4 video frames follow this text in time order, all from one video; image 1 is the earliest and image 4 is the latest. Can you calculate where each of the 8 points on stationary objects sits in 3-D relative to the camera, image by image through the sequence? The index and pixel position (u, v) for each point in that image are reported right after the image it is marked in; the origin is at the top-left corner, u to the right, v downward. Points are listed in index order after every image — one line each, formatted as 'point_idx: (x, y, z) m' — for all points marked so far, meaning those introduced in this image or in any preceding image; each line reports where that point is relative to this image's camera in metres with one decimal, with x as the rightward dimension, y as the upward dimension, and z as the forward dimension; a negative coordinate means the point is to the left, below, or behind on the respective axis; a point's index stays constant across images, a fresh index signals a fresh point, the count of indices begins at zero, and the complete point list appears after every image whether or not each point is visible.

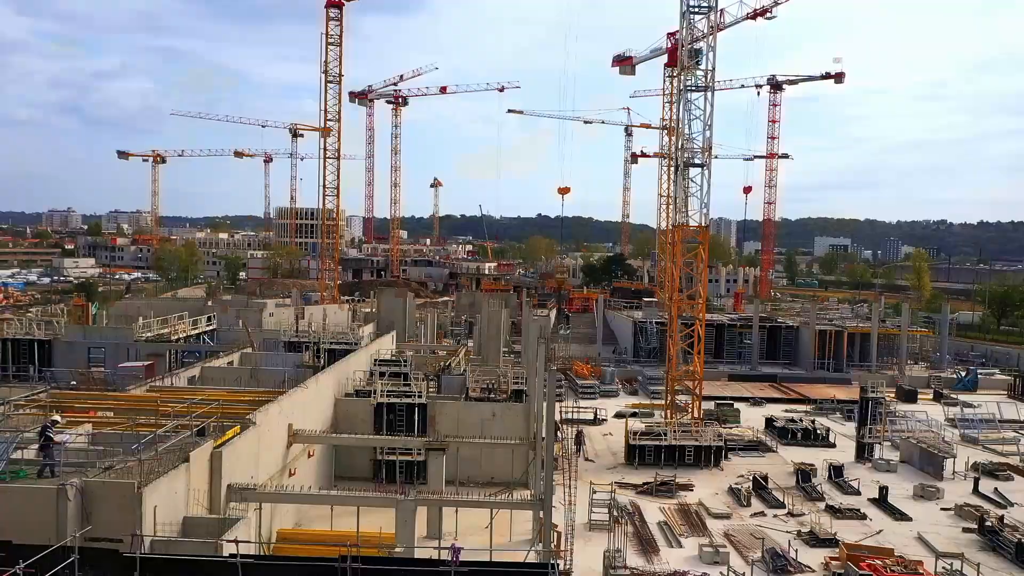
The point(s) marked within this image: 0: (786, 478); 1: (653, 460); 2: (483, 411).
0: (+6.8, -4.7, +18.3) m
1: (+3.7, -4.5, +19.4) m
2: (-0.6, -2.7, +16.2) m
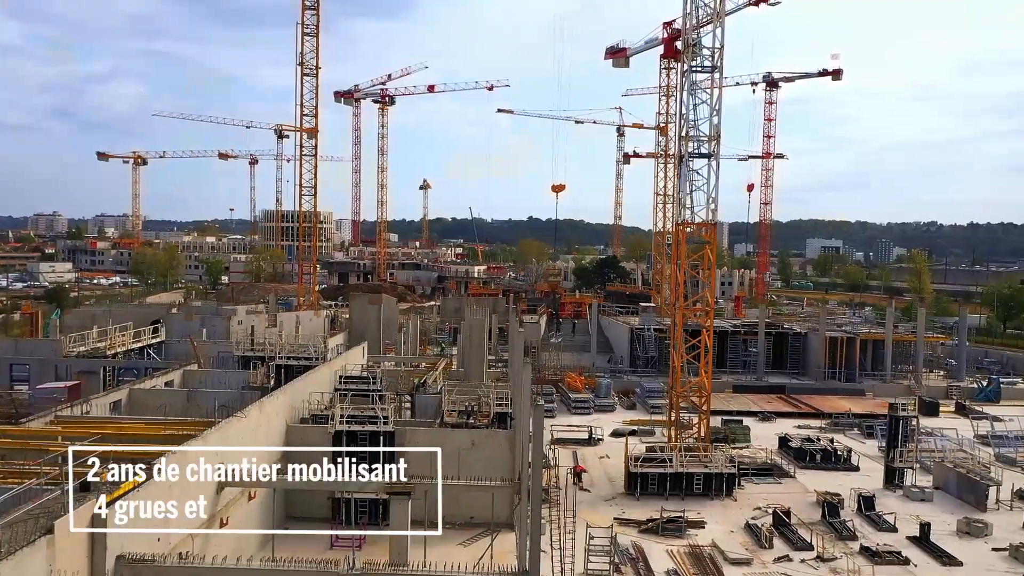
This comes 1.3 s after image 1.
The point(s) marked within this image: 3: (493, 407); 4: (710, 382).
0: (+6.4, -4.8, +16.0) m
1: (+3.3, -4.7, +17.0) m
2: (-1.0, -2.8, +13.8) m
3: (-0.4, -2.5, +15.3) m
4: (+5.3, -2.5, +19.8) m
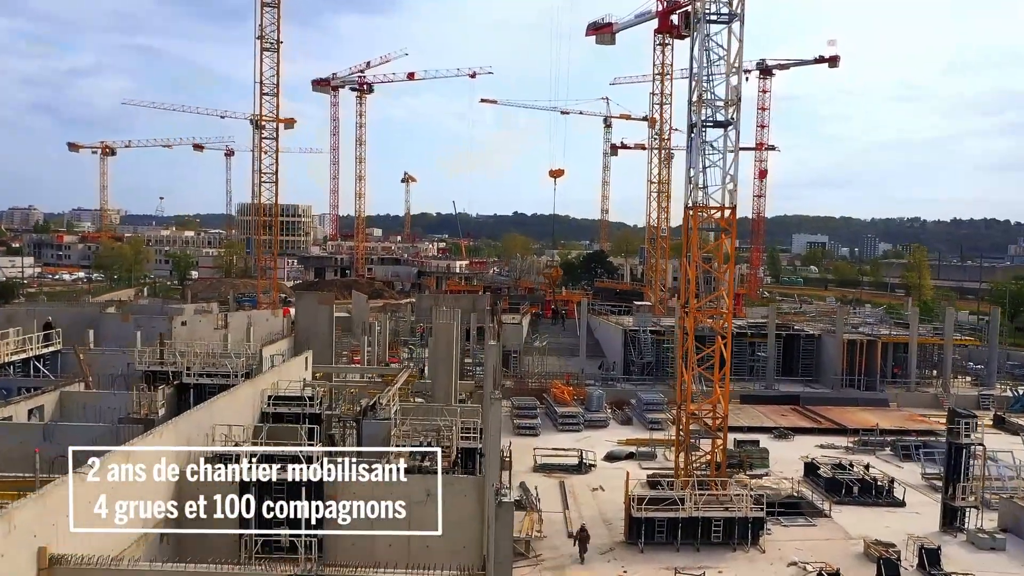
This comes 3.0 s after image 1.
0: (+5.9, -4.8, +12.6) m
1: (+2.8, -4.6, +13.6) m
2: (-1.4, -2.8, +10.3) m
3: (-0.9, -2.5, +11.8) m
4: (+4.8, -2.5, +16.5) m
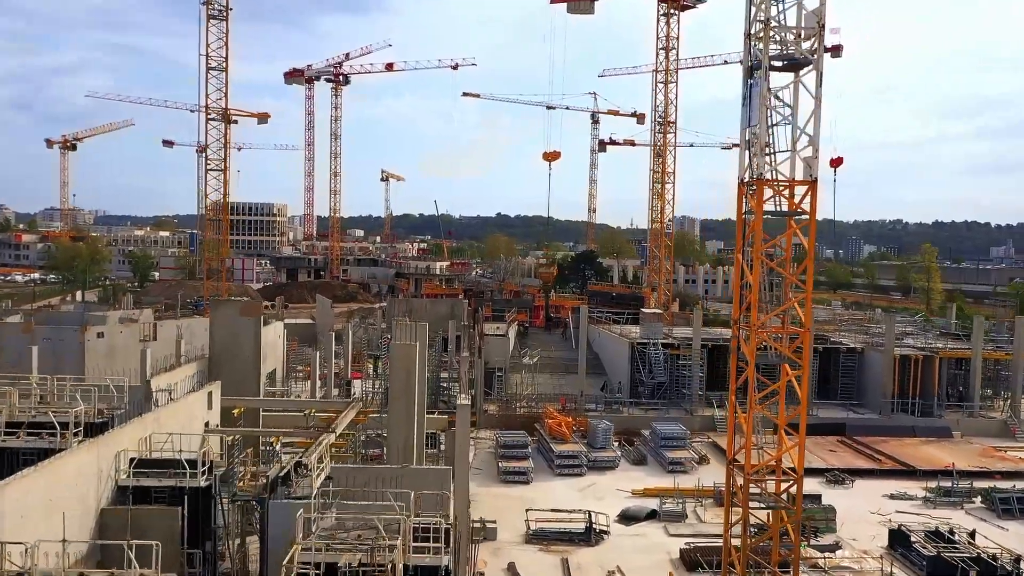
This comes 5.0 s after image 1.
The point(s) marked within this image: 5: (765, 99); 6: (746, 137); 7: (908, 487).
0: (+5.8, -4.9, +8.2) m
1: (+2.6, -4.7, +9.1) m
2: (-1.5, -2.9, +5.7) m
3: (-1.0, -2.6, +7.2) m
4: (+4.5, -2.6, +12.0) m
5: (+3.7, +2.8, +10.9) m
6: (+3.5, +2.3, +11.1) m
7: (+9.0, -4.4, +16.7) m
